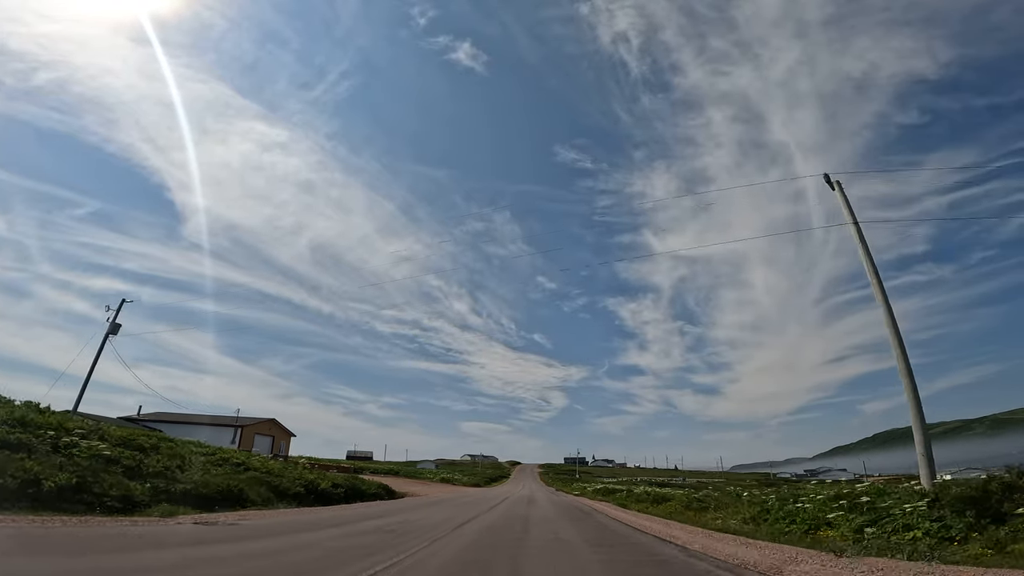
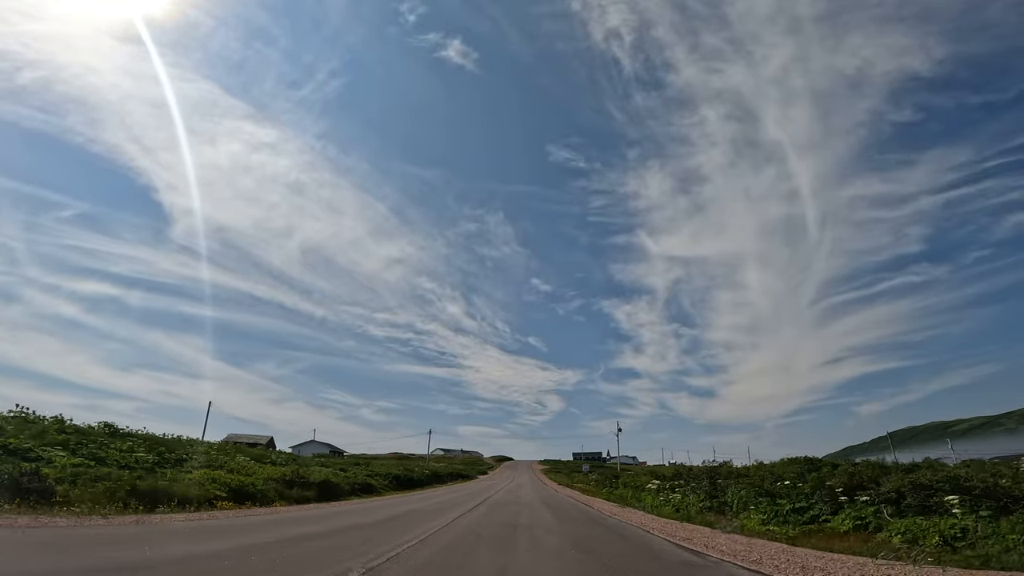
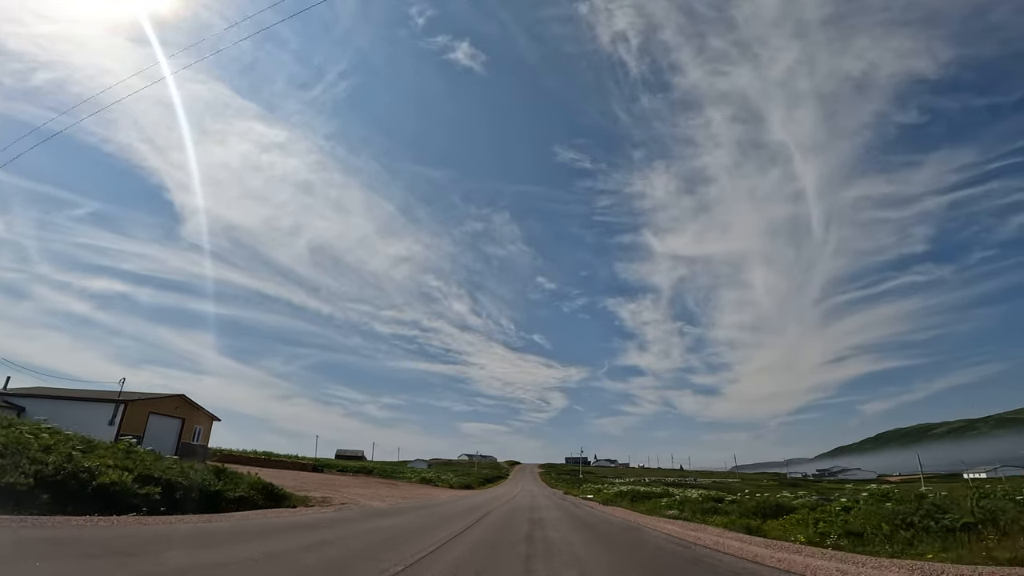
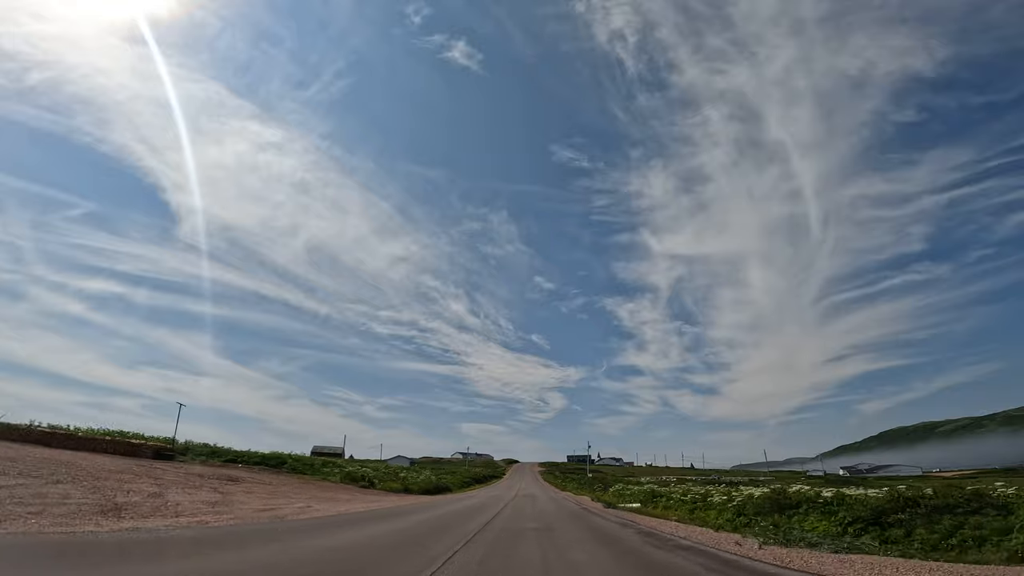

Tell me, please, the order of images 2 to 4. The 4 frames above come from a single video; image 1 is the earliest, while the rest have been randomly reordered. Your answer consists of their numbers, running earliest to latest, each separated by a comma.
3, 4, 2
